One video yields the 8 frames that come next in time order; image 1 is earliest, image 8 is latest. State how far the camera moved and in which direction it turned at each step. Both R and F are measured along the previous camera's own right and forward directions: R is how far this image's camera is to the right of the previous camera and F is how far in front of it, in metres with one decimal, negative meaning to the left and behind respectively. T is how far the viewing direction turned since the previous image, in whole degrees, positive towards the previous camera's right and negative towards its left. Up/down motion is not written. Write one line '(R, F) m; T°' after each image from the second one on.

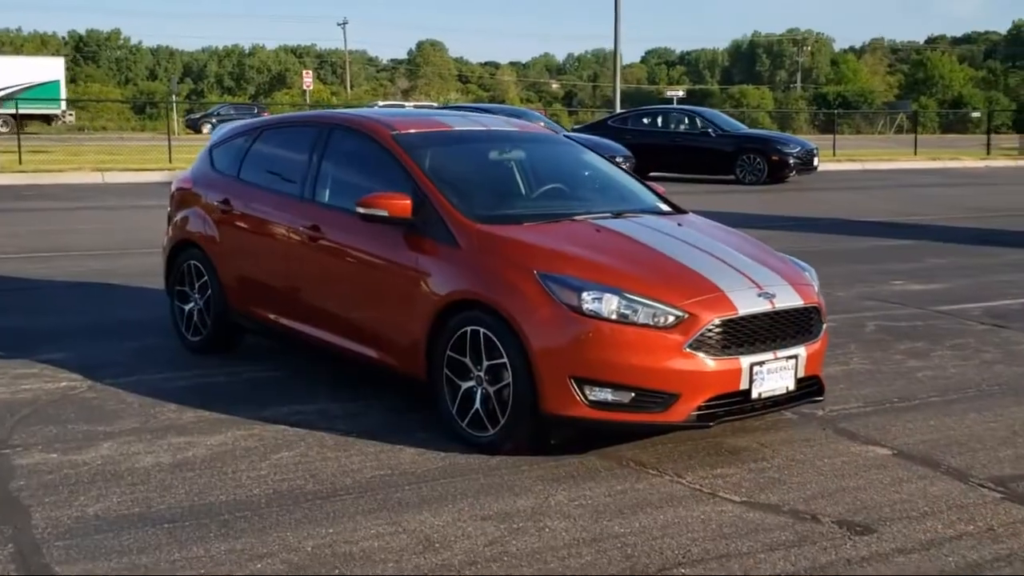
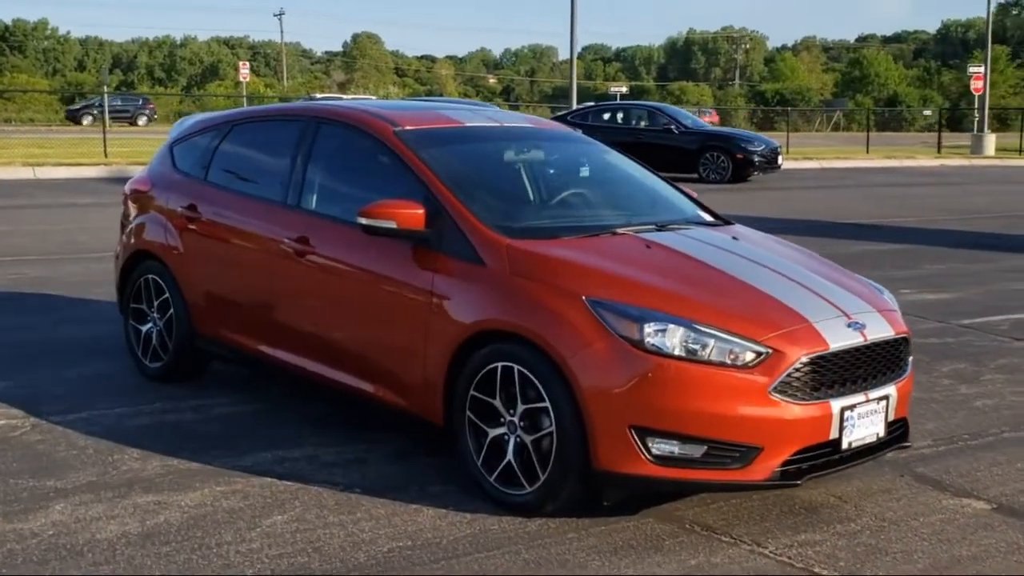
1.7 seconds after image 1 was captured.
(-0.4, +1.0) m; +3°
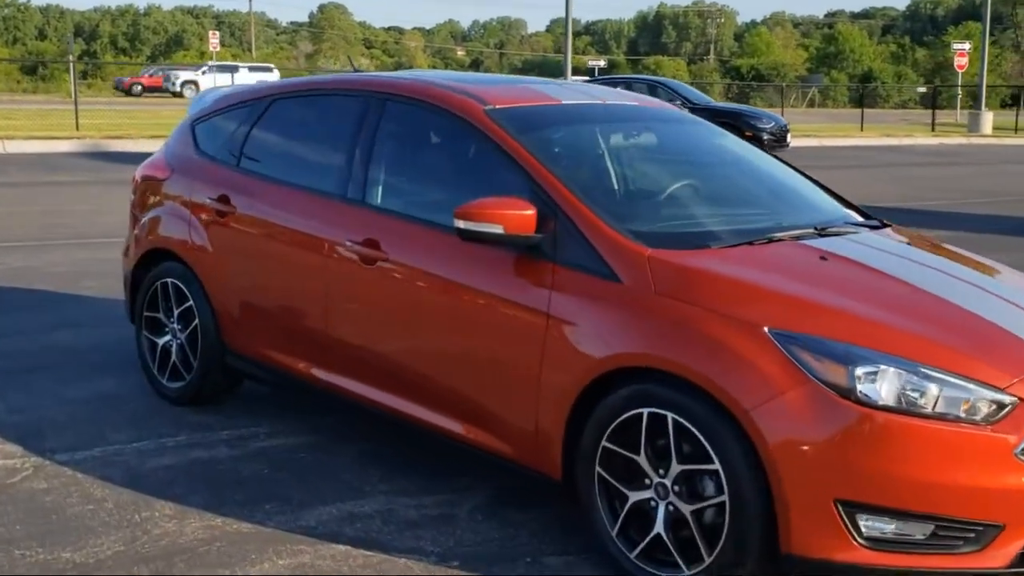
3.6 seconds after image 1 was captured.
(-0.6, +1.1) m; +2°
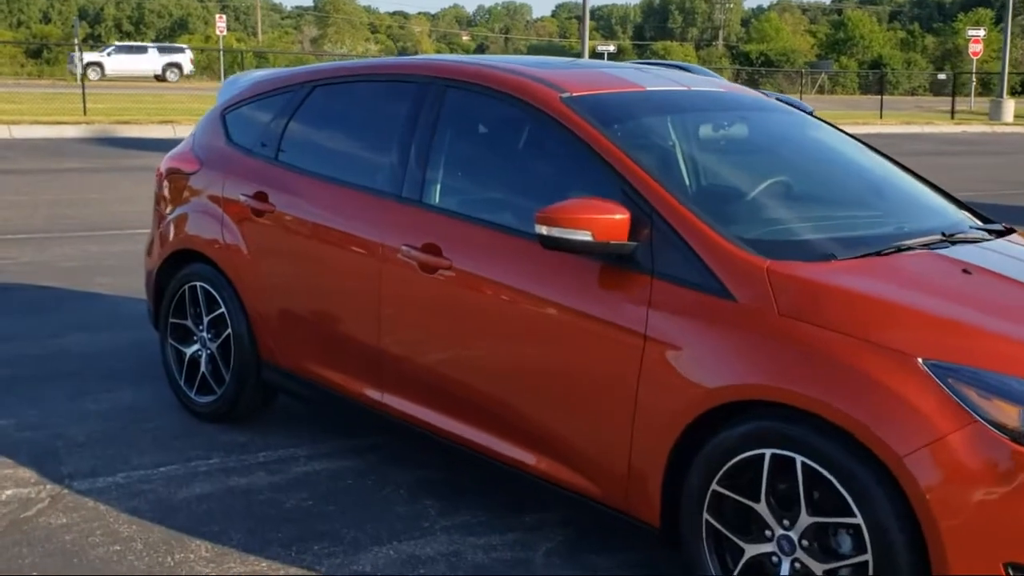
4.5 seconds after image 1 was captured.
(-0.3, +0.5) m; 0°
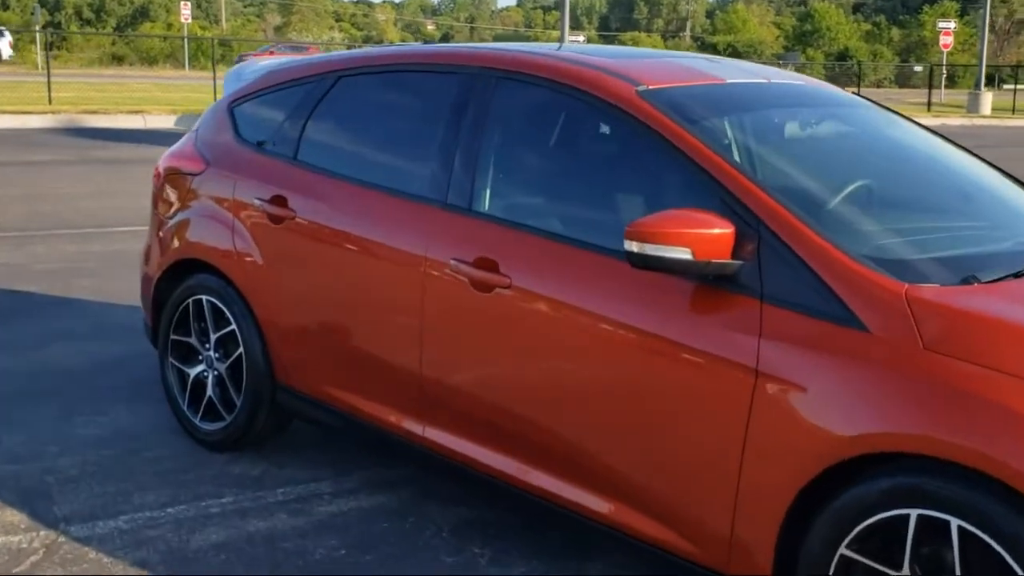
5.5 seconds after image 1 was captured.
(-0.3, +0.5) m; +2°
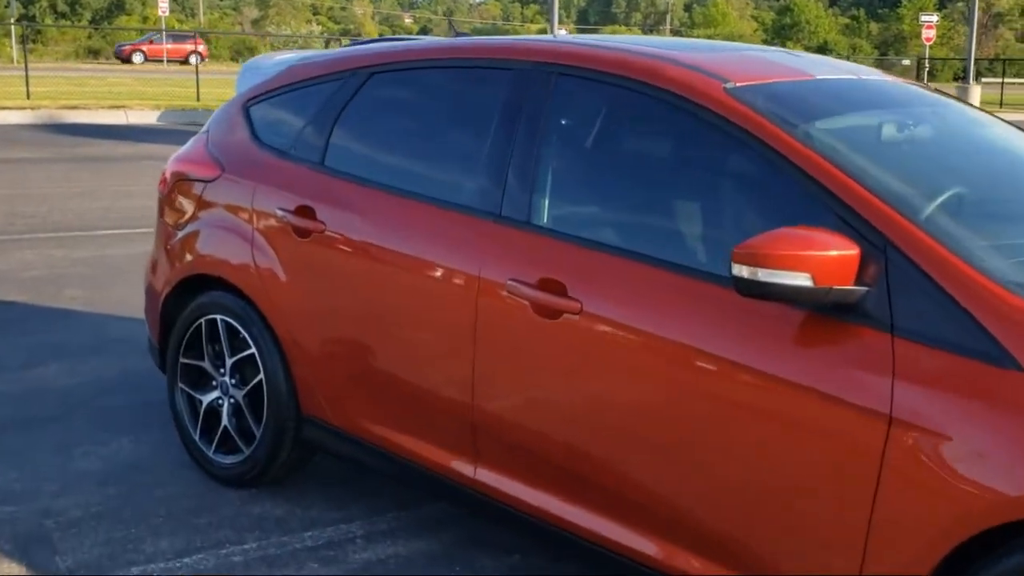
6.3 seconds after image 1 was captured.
(-0.2, +0.4) m; +1°
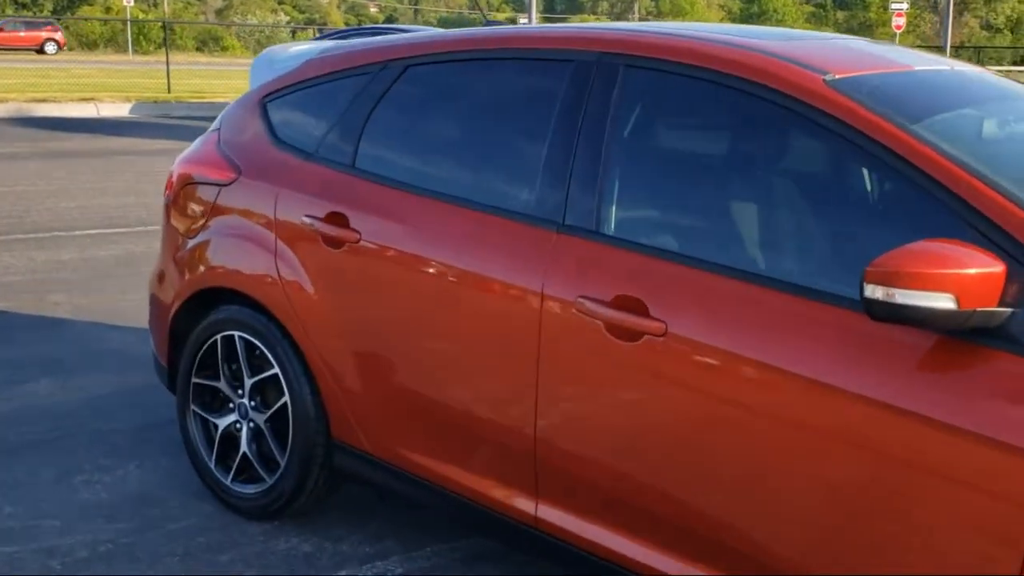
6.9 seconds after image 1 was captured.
(-0.2, +0.4) m; +1°
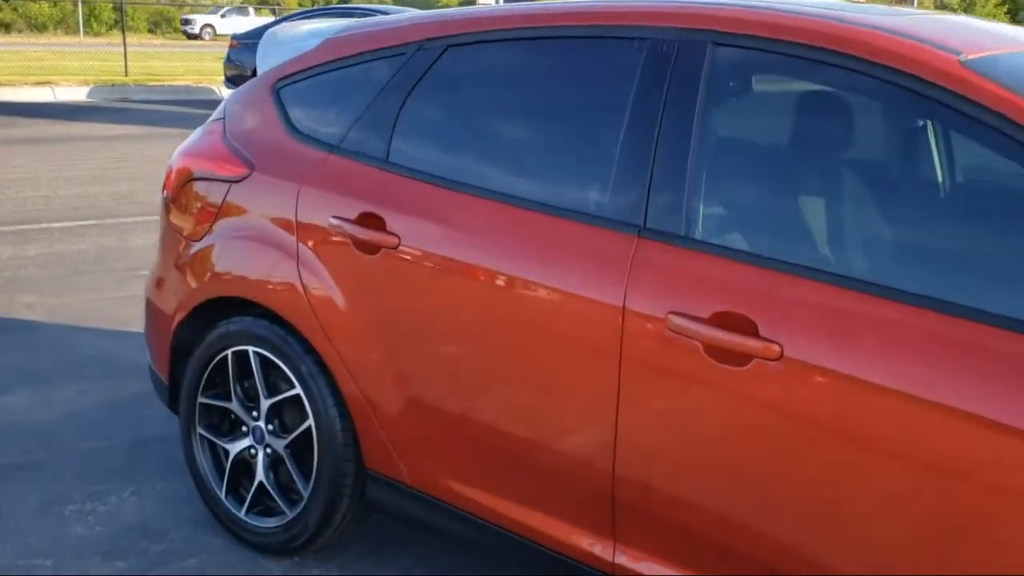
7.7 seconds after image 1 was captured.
(-0.3, +0.4) m; +2°
